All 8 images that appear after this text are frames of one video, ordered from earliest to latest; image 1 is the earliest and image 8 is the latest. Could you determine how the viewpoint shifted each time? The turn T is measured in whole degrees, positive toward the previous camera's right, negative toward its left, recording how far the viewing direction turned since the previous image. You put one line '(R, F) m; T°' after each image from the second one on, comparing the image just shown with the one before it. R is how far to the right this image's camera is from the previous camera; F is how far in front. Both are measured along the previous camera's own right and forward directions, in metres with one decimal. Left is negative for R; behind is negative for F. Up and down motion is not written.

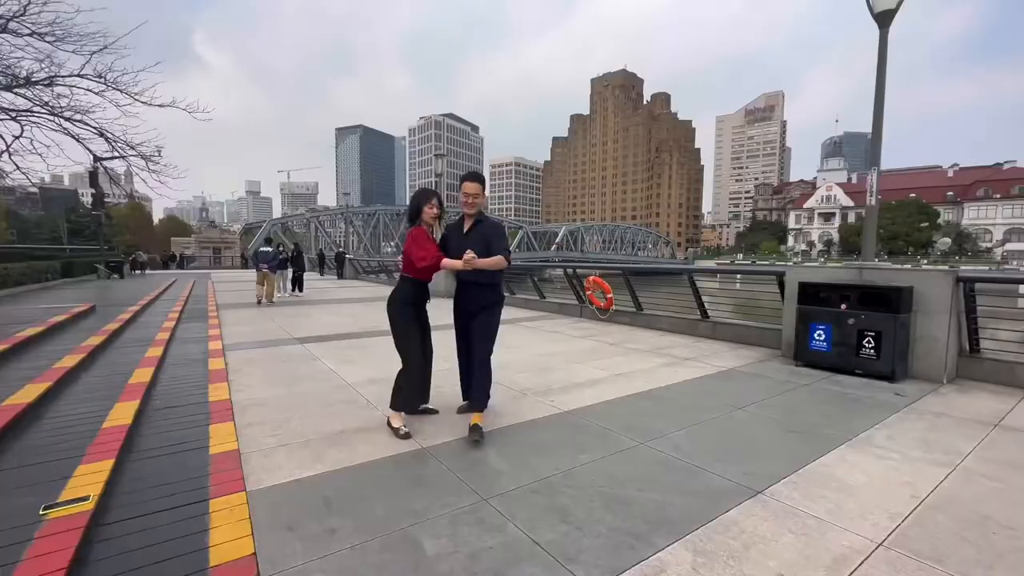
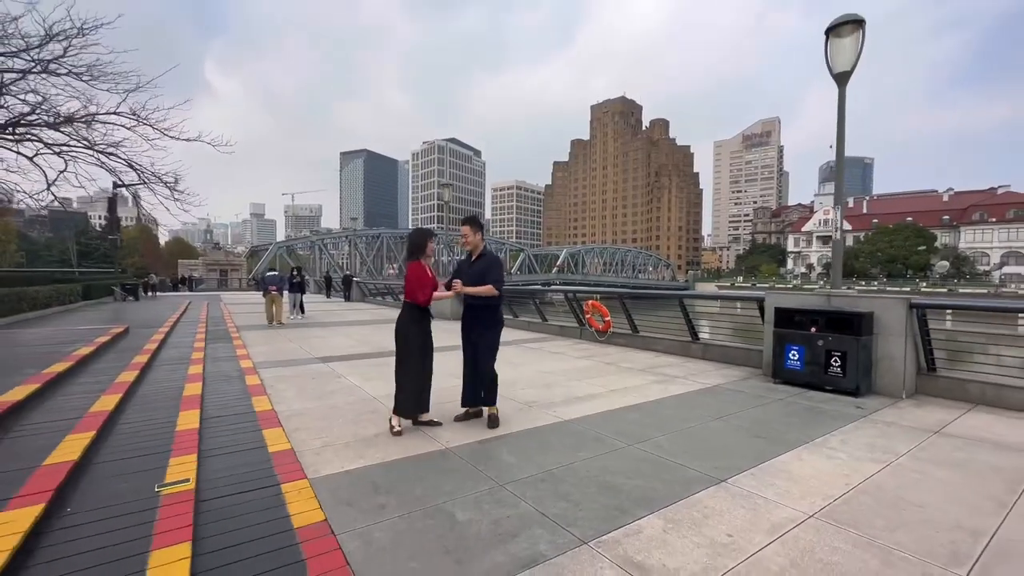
(-0.1, -0.7) m; 0°
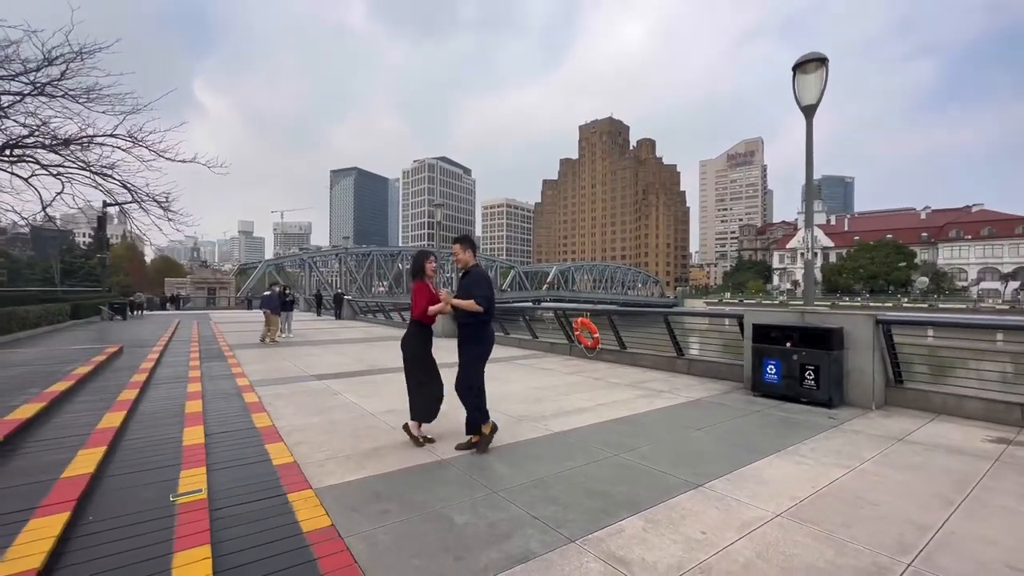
(0.0, -0.3) m; +1°
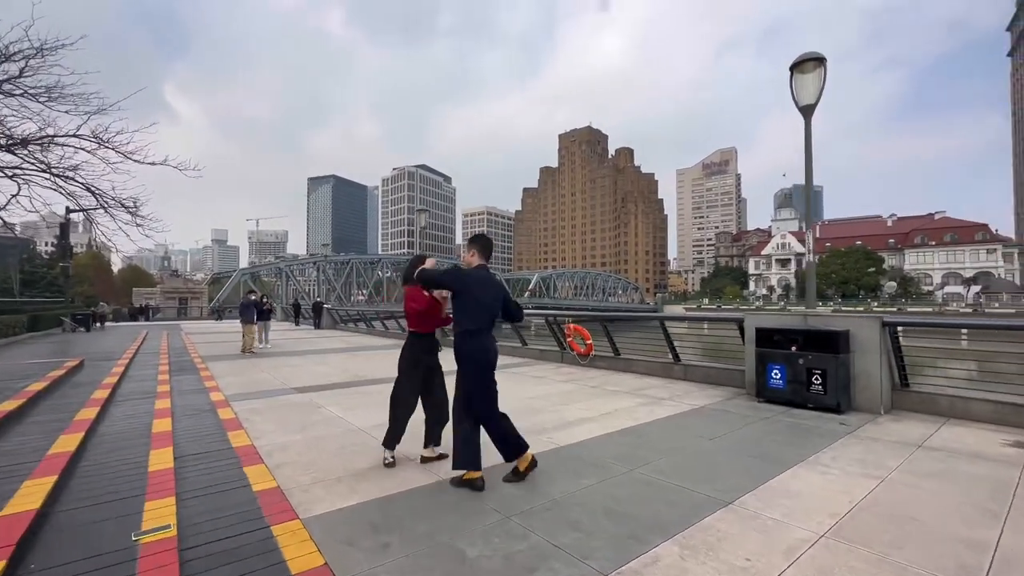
(-0.2, +0.3) m; +2°
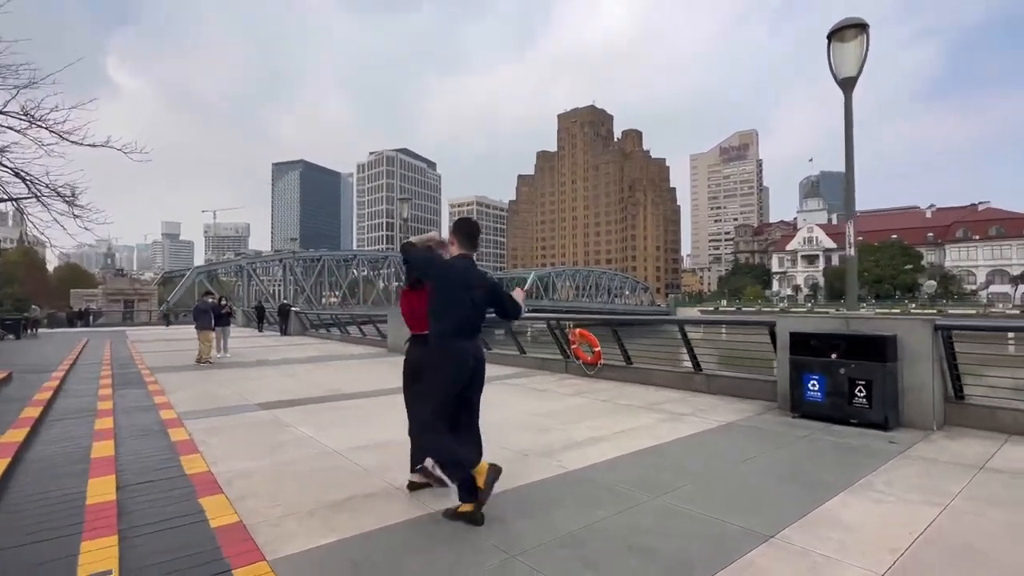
(-0.3, +1.0) m; +3°
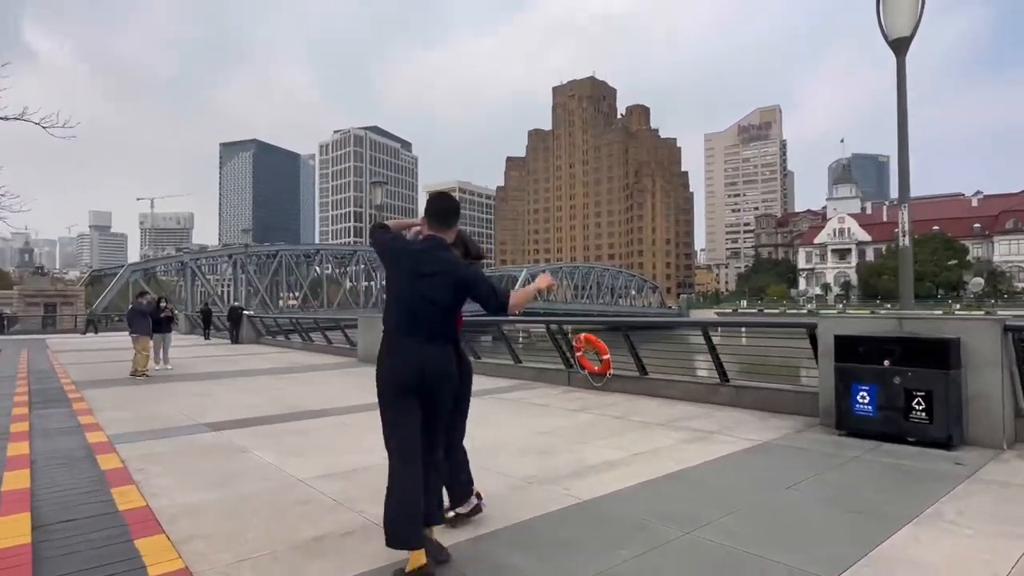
(-0.3, +1.1) m; +4°
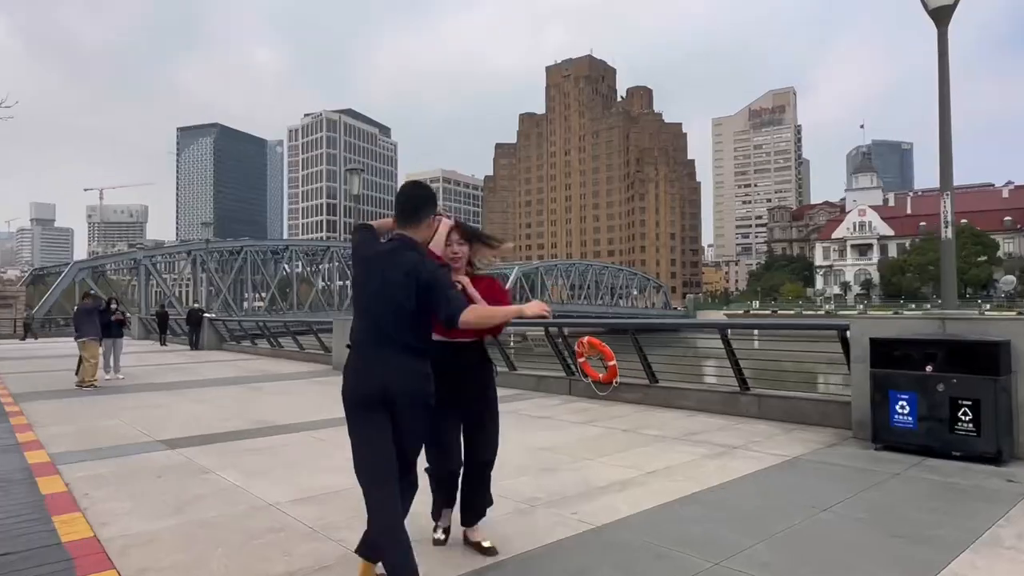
(-0.2, +0.7) m; +2°
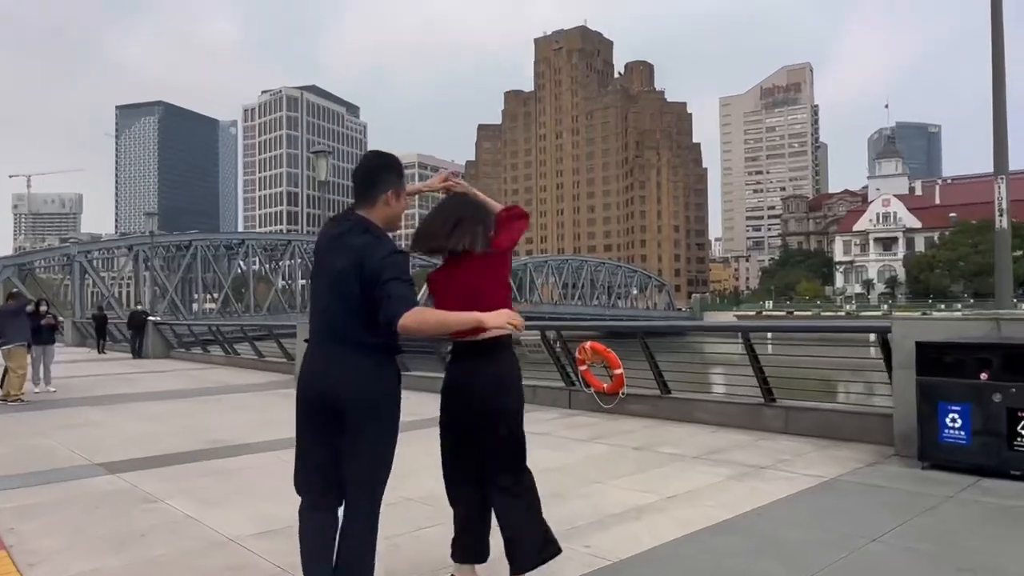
(-0.1, +0.8) m; +3°
